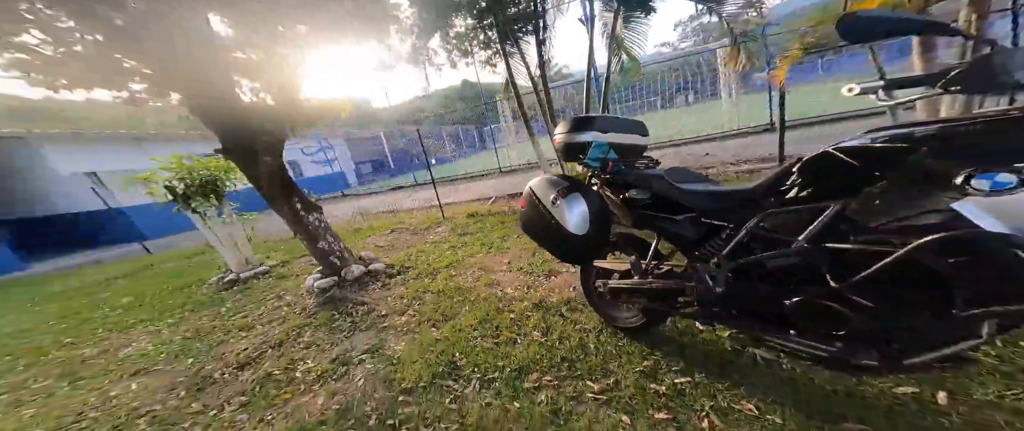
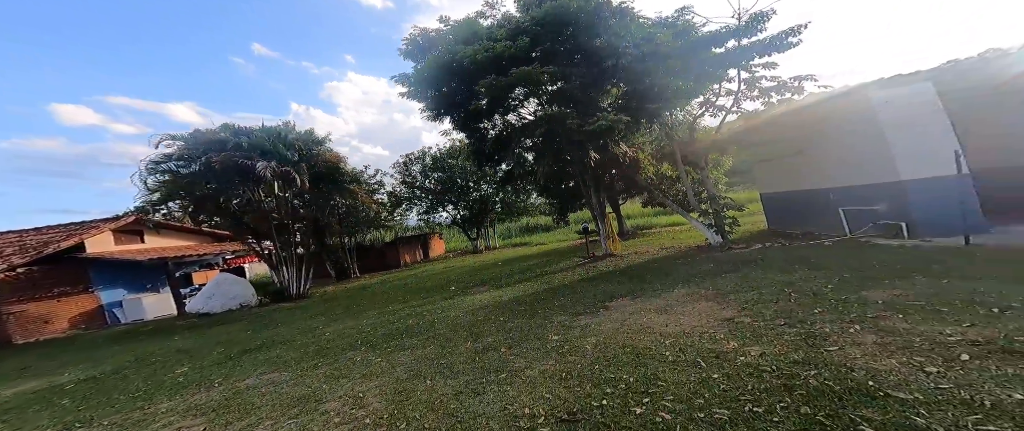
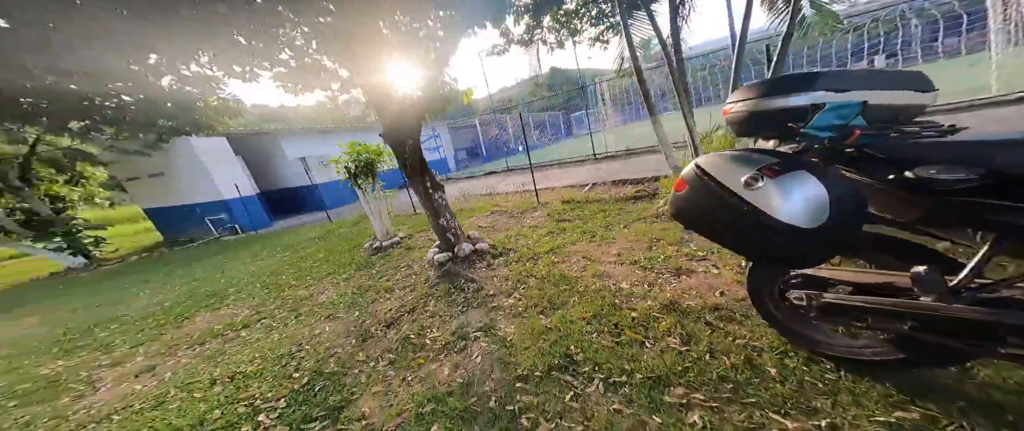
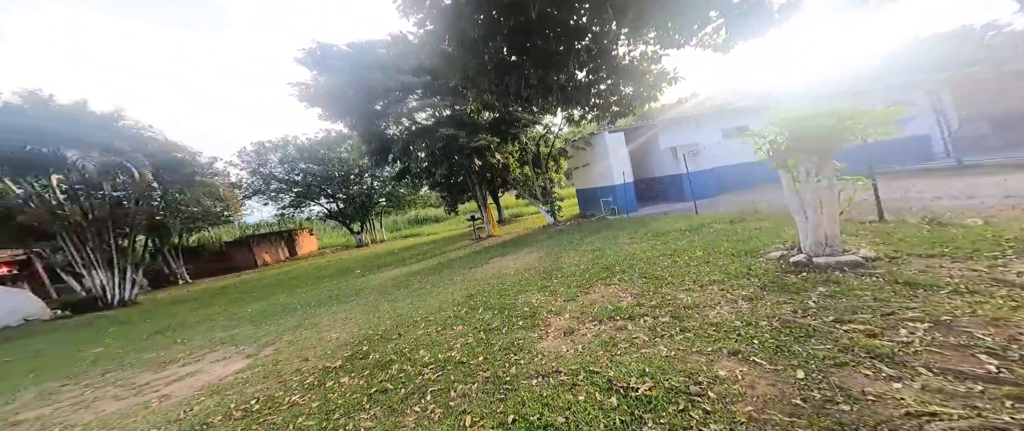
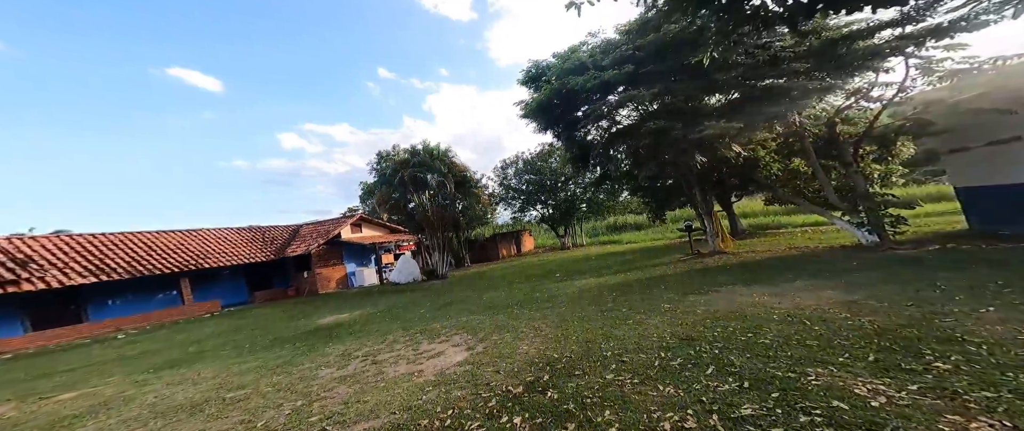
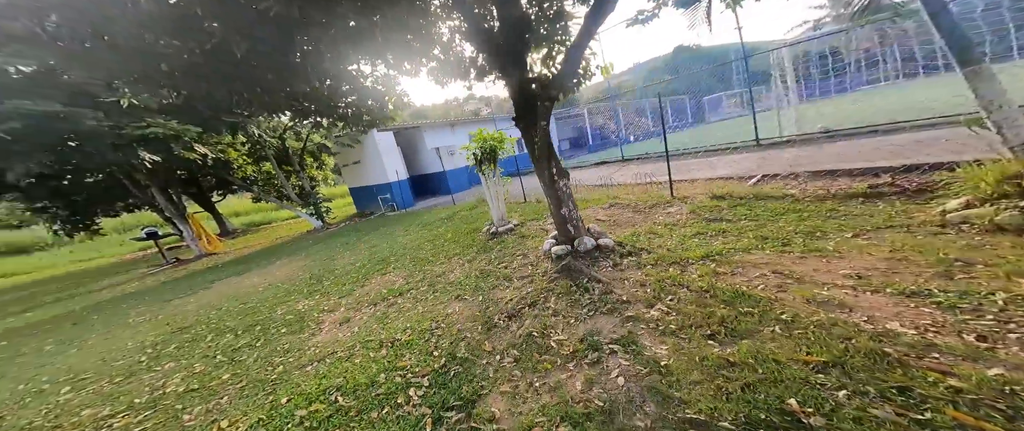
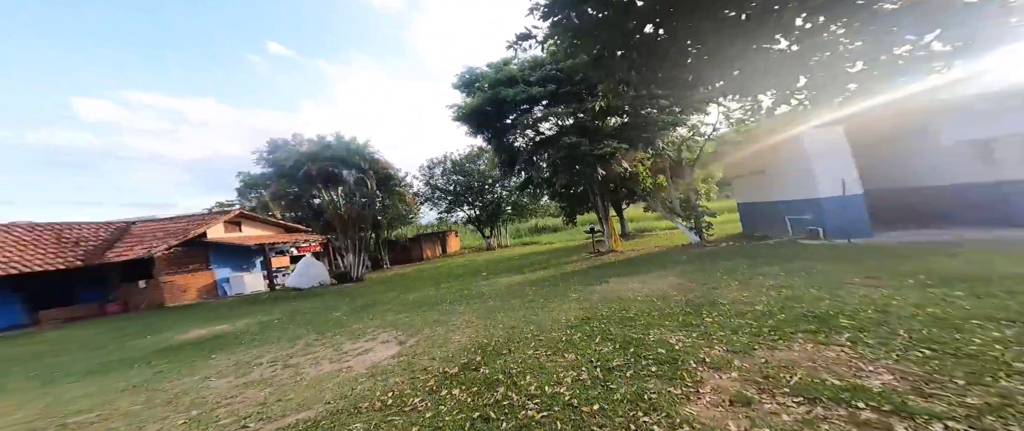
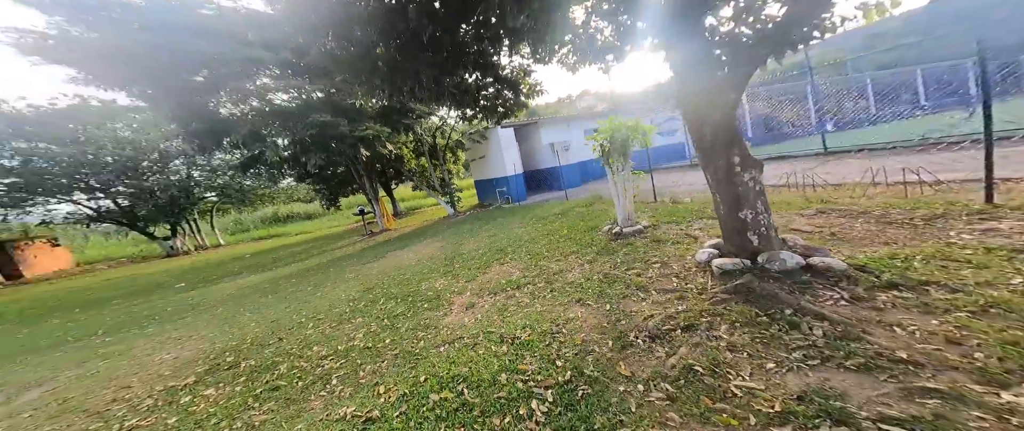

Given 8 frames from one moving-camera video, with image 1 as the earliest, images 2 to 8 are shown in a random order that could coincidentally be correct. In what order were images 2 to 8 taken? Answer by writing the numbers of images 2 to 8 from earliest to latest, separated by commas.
3, 6, 8, 4, 7, 5, 2
